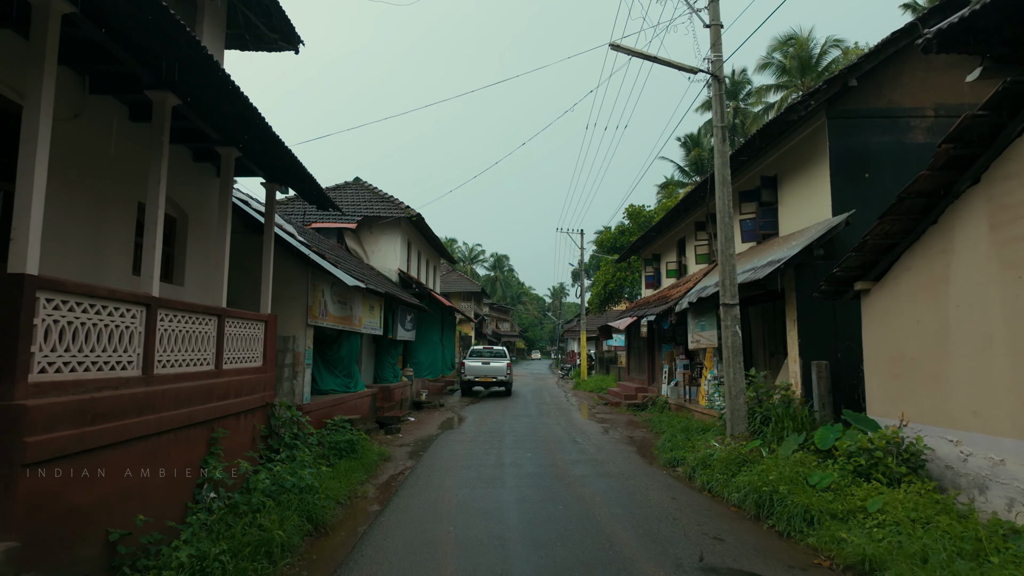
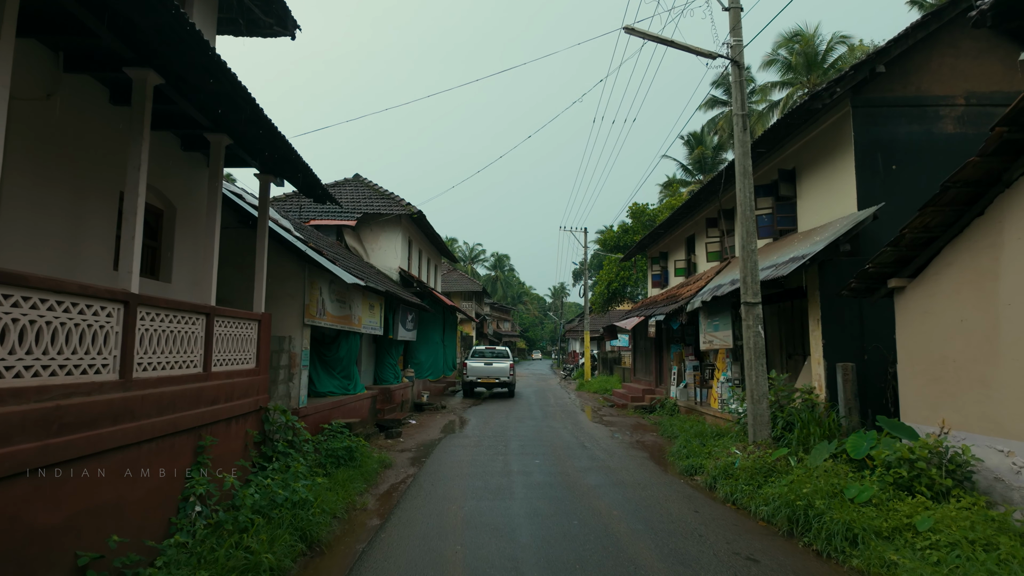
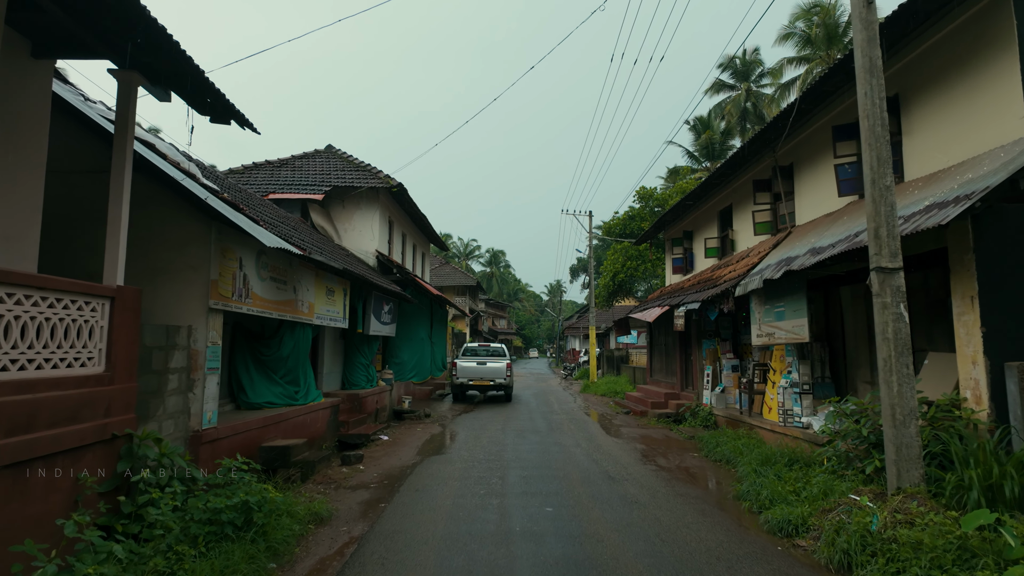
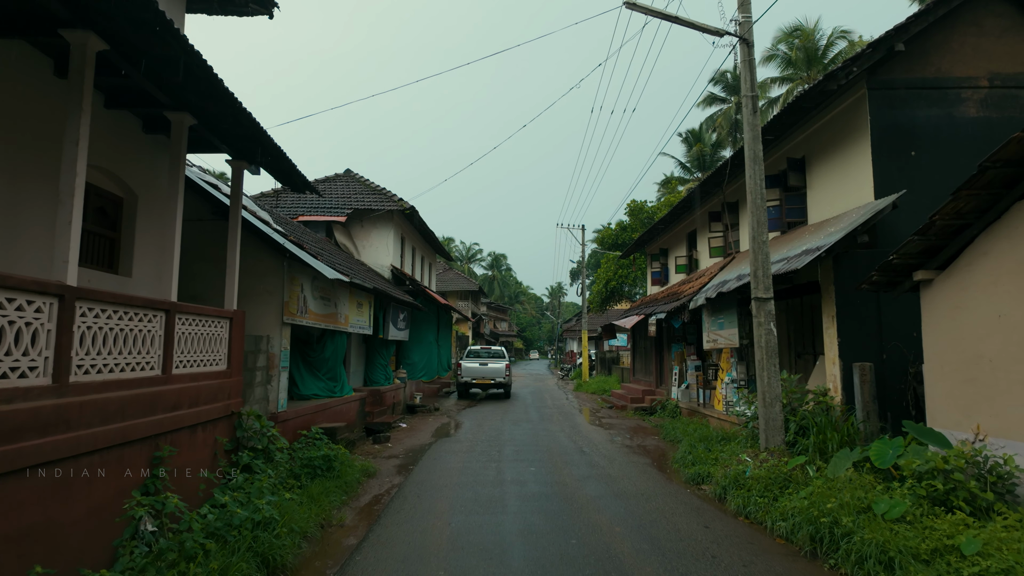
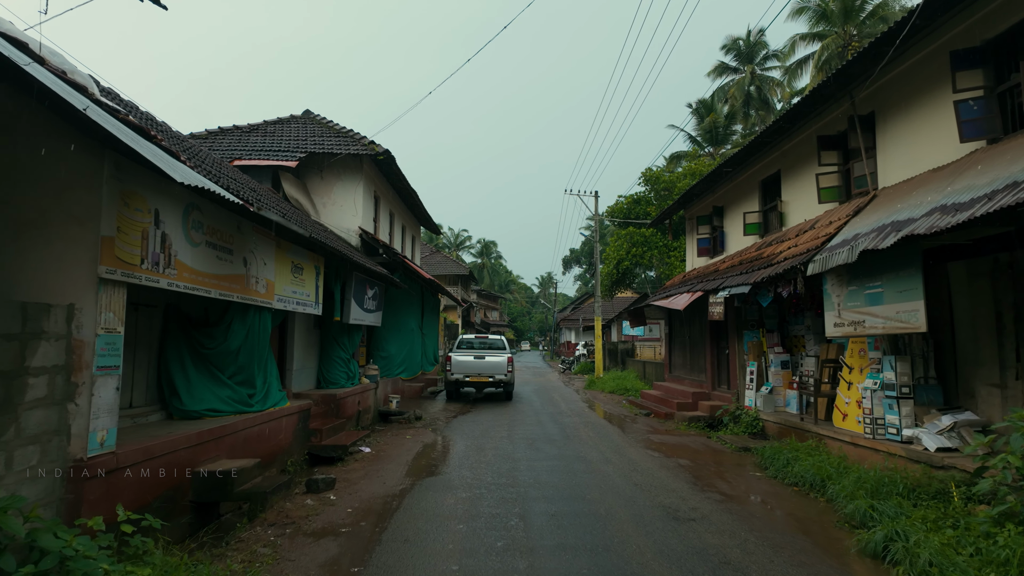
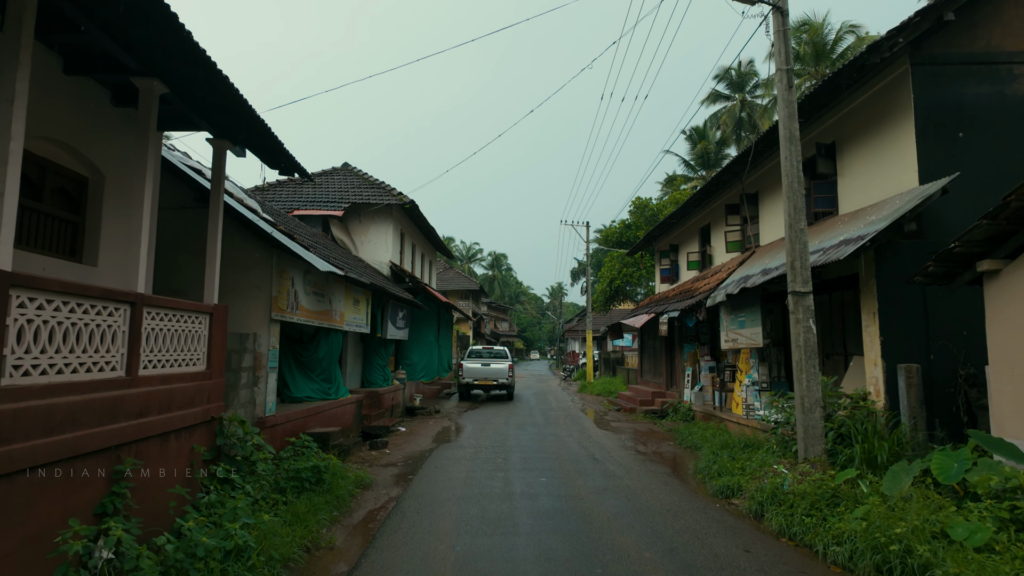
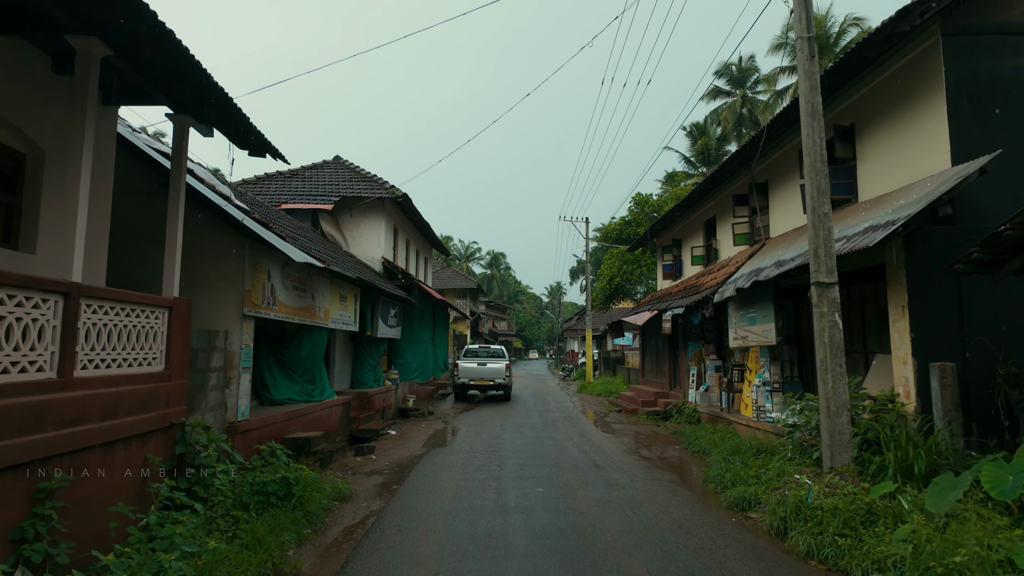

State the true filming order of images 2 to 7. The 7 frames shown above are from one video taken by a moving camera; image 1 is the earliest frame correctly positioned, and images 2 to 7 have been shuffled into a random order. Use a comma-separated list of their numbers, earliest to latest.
2, 4, 6, 7, 3, 5
